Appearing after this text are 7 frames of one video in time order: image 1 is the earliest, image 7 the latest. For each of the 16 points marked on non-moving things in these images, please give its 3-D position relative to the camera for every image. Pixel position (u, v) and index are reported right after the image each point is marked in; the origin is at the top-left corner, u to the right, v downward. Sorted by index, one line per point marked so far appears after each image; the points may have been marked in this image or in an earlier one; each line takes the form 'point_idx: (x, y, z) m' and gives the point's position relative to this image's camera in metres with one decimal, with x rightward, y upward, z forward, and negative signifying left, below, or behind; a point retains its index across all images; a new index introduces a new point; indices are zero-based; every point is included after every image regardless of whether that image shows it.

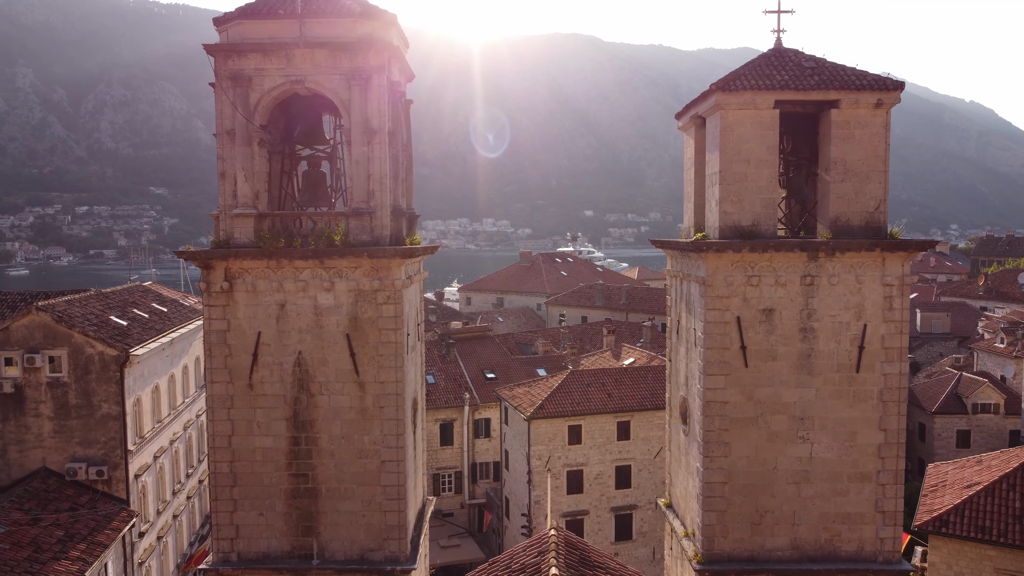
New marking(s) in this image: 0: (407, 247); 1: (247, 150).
0: (-0.9, +0.4, +11.4) m
1: (-2.3, +1.2, +11.3) m
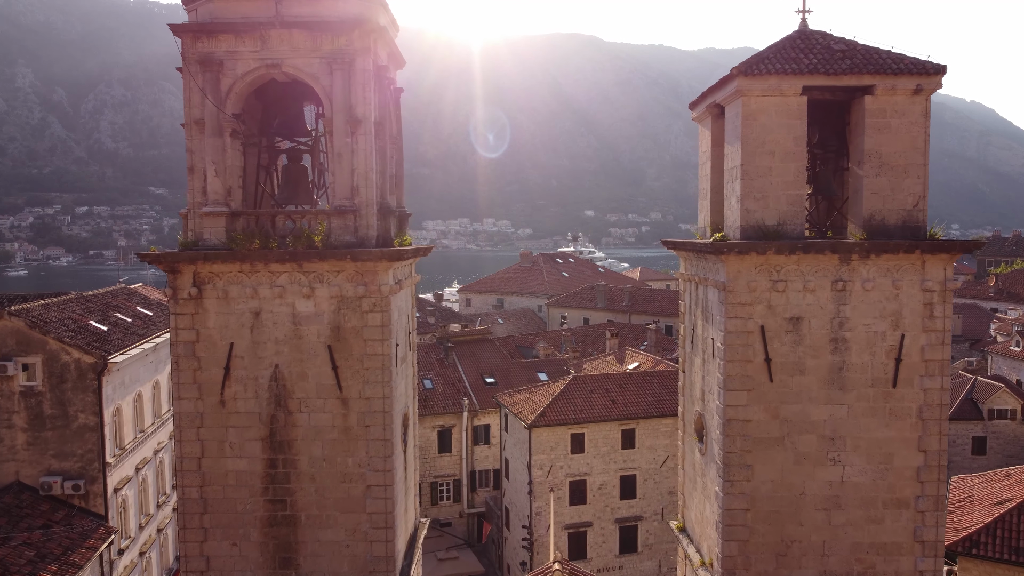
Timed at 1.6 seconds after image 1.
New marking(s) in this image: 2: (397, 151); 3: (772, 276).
0: (-0.9, +0.3, +10.3) m
1: (-2.3, +1.1, +10.2) m
2: (-1.0, +1.2, +12.1) m
3: (+1.9, +0.1, +10.0) m
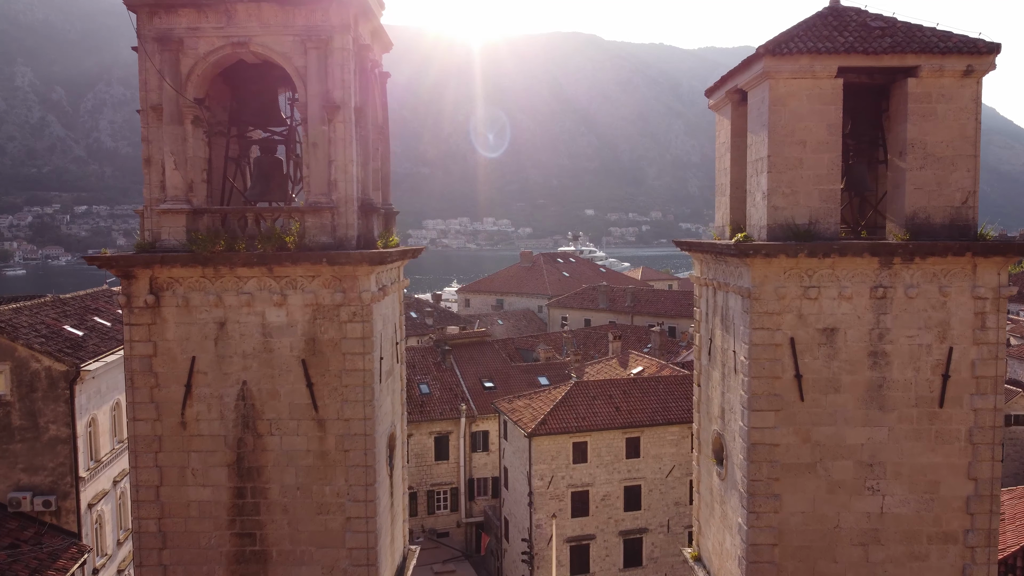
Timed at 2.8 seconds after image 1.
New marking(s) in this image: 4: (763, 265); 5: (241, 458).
0: (-0.9, +0.3, +9.1) m
1: (-2.3, +1.1, +9.1) m
2: (-1.1, +1.2, +11.0) m
3: (+1.9, 0.0, +8.9) m
4: (+1.7, +0.2, +8.8) m
5: (-1.9, -1.2, +9.1) m
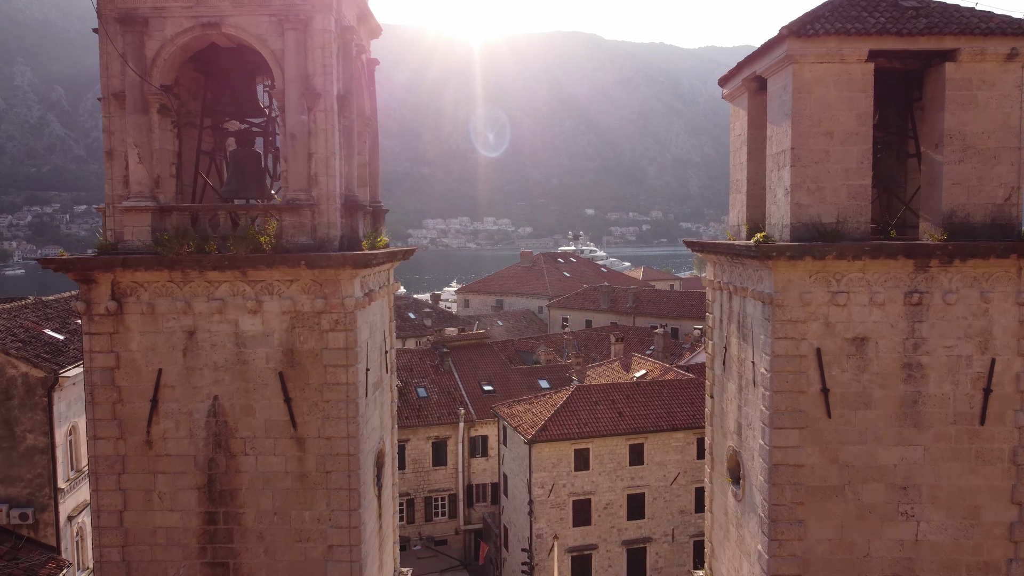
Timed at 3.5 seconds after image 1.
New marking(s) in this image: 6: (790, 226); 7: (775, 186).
0: (-0.9, +0.2, +8.3) m
1: (-2.3, +1.0, +8.3) m
2: (-1.1, +1.2, +10.2) m
3: (+1.9, 0.0, +8.0) m
4: (+1.6, +0.1, +8.0) m
5: (-1.9, -1.2, +8.3) m
6: (+1.7, +0.4, +8.3) m
7: (+1.7, +0.7, +8.7) m
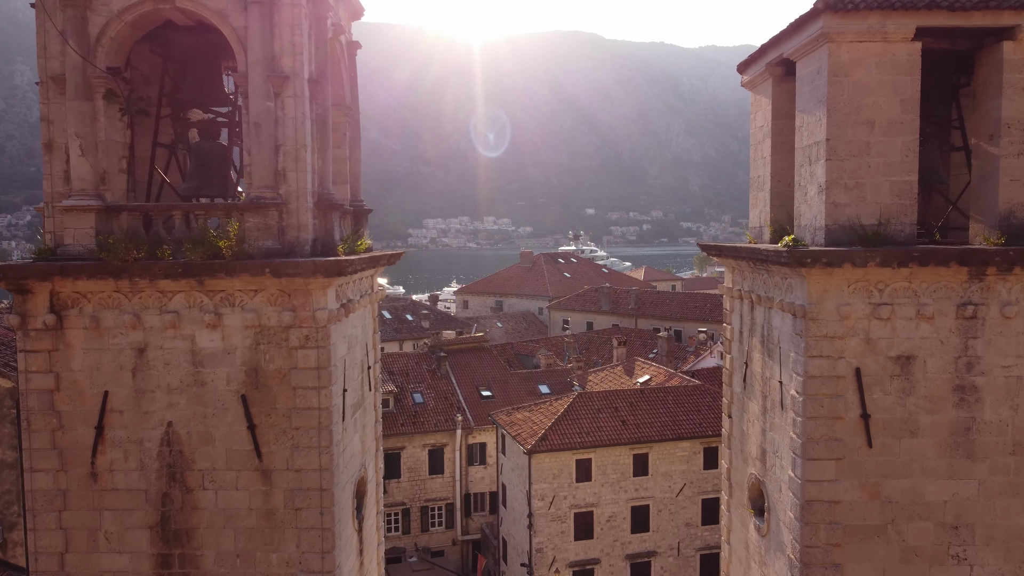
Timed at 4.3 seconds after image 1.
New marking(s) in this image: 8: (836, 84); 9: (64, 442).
0: (-1.0, +0.2, +7.3) m
1: (-2.3, +1.0, +7.2) m
2: (-1.1, +1.1, +9.2) m
3: (+1.9, 0.0, +7.0) m
4: (+1.6, +0.1, +7.0) m
5: (-1.9, -1.3, +7.3) m
6: (+1.7, +0.3, +7.2) m
7: (+1.7, +0.6, +7.7) m
8: (+1.7, +1.1, +7.2) m
9: (-2.4, -0.8, +7.3) m
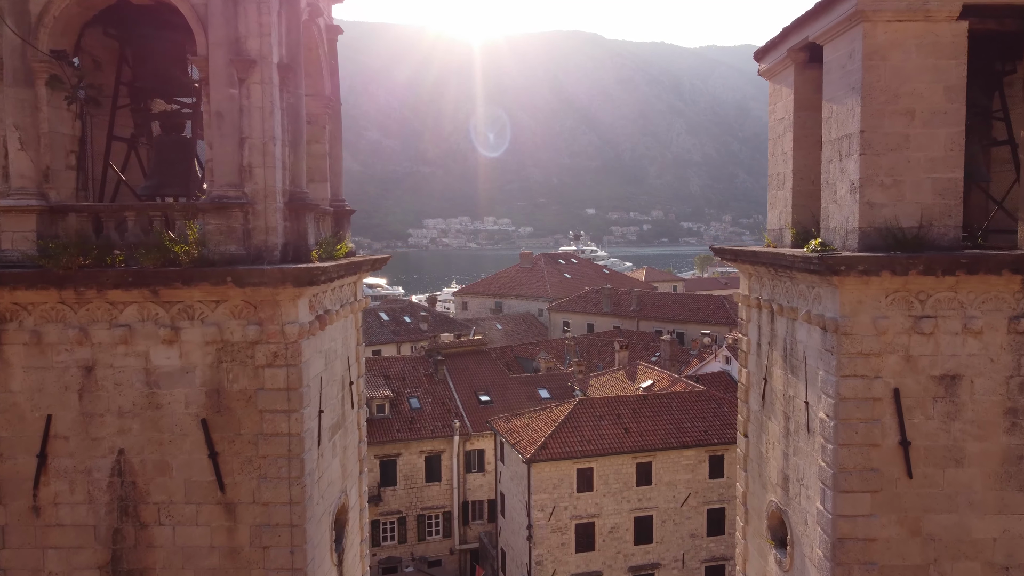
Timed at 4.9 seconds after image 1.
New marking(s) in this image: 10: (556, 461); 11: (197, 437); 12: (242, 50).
0: (-1.0, +0.1, +6.5) m
1: (-2.3, +0.9, +6.4) m
2: (-1.1, +1.1, +8.3) m
3: (+1.9, -0.1, +6.2) m
4: (+1.6, 0.0, +6.2) m
5: (-1.9, -1.3, +6.5) m
6: (+1.7, +0.3, +6.4) m
7: (+1.7, +0.6, +6.9) m
8: (+1.7, +1.0, +6.4) m
9: (-2.5, -0.9, +6.5) m
10: (+0.7, -2.6, +19.9) m
11: (-1.5, -0.7, +6.4) m
12: (-1.3, +1.1, +6.4) m
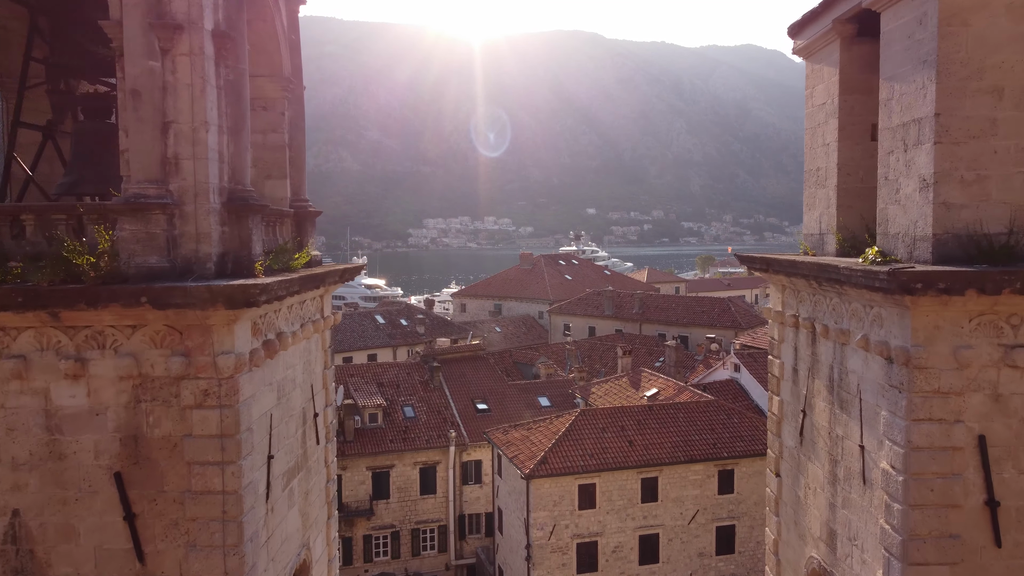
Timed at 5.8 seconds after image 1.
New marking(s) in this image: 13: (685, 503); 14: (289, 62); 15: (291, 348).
0: (-1.0, 0.0, +5.2) m
1: (-2.4, +0.8, +5.2) m
2: (-1.2, +1.0, +7.1) m
3: (+1.8, -0.2, +5.0) m
4: (+1.6, -0.1, +4.9) m
5: (-2.0, -1.4, +5.2) m
6: (+1.6, +0.2, +5.2) m
7: (+1.6, +0.5, +5.6) m
8: (+1.7, +1.0, +5.1) m
9: (-2.5, -1.0, +5.2) m
10: (+0.6, -2.7, +18.7) m
11: (-1.6, -0.8, +5.2) m
12: (-1.3, +1.1, +5.1) m
13: (+2.6, -3.2, +19.8) m
14: (-1.2, +1.2, +7.1) m
15: (-1.0, -0.3, +6.3) m
